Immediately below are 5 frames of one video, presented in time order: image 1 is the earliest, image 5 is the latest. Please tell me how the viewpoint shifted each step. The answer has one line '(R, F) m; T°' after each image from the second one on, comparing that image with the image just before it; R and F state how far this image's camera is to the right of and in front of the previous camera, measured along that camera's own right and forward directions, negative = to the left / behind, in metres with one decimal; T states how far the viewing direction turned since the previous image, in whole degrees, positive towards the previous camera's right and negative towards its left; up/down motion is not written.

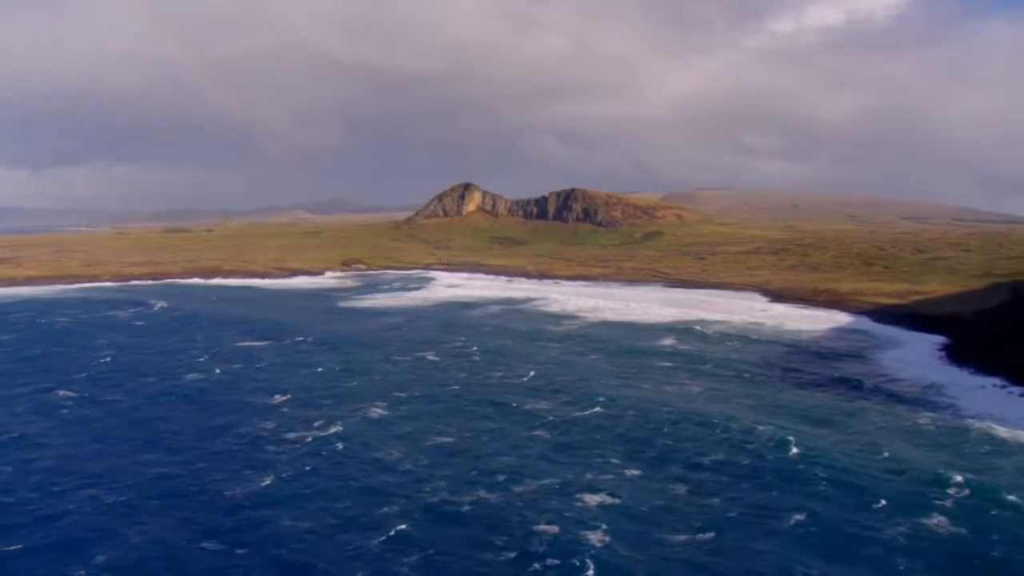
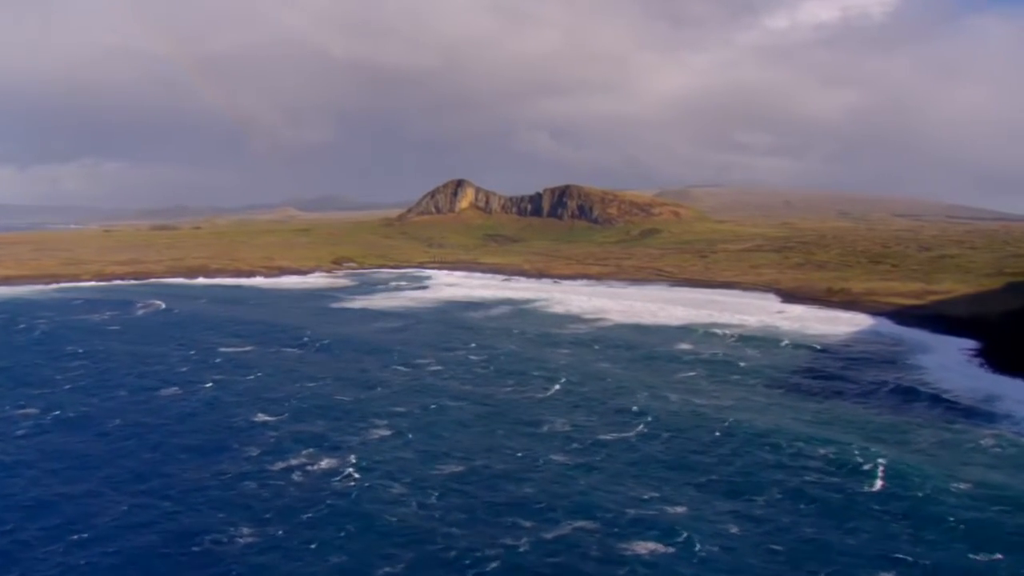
(-1.1, +3.9) m; +1°
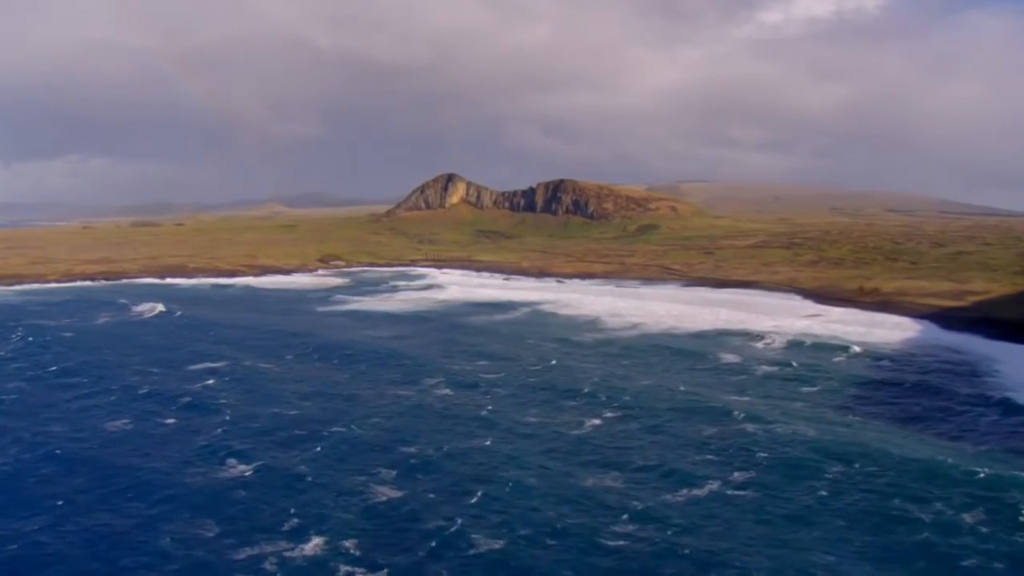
(-1.8, +6.8) m; +1°
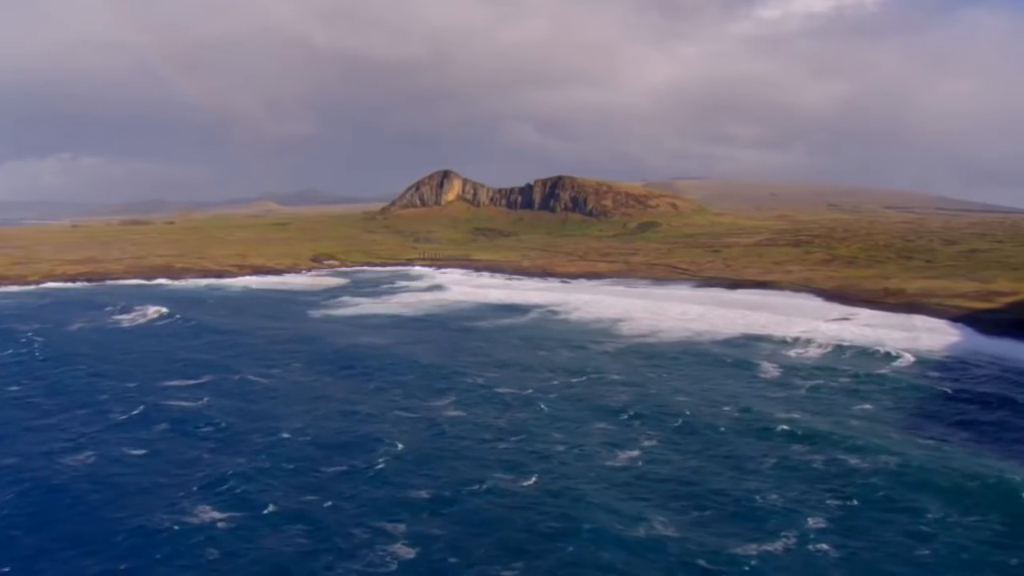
(-1.1, +4.2) m; 0°
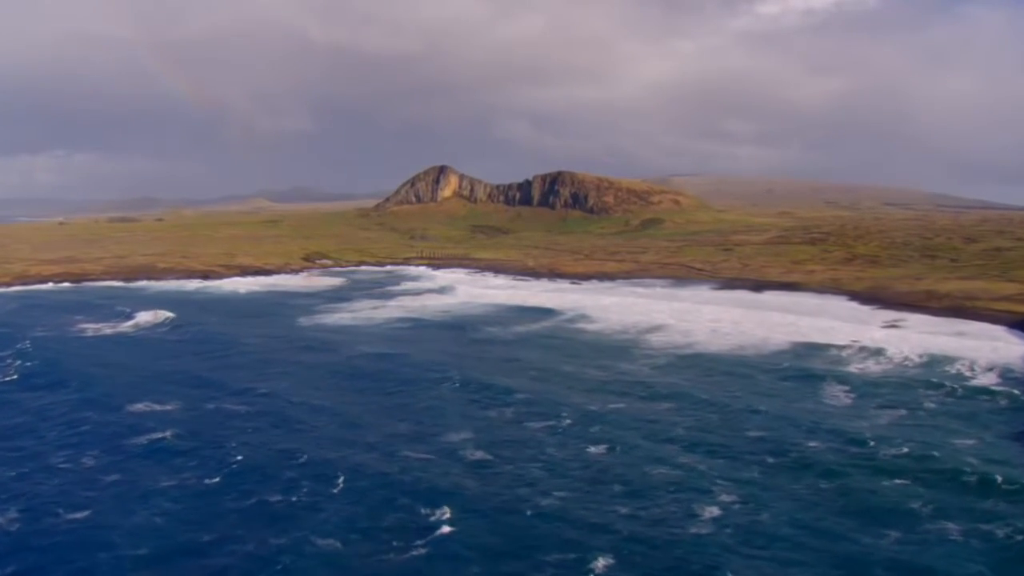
(-1.7, +5.7) m; +1°
